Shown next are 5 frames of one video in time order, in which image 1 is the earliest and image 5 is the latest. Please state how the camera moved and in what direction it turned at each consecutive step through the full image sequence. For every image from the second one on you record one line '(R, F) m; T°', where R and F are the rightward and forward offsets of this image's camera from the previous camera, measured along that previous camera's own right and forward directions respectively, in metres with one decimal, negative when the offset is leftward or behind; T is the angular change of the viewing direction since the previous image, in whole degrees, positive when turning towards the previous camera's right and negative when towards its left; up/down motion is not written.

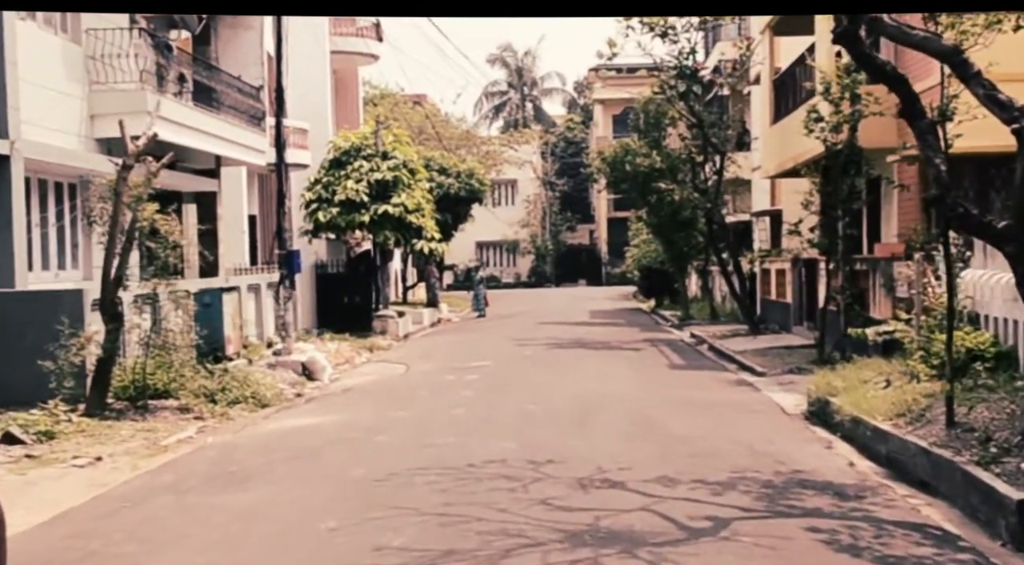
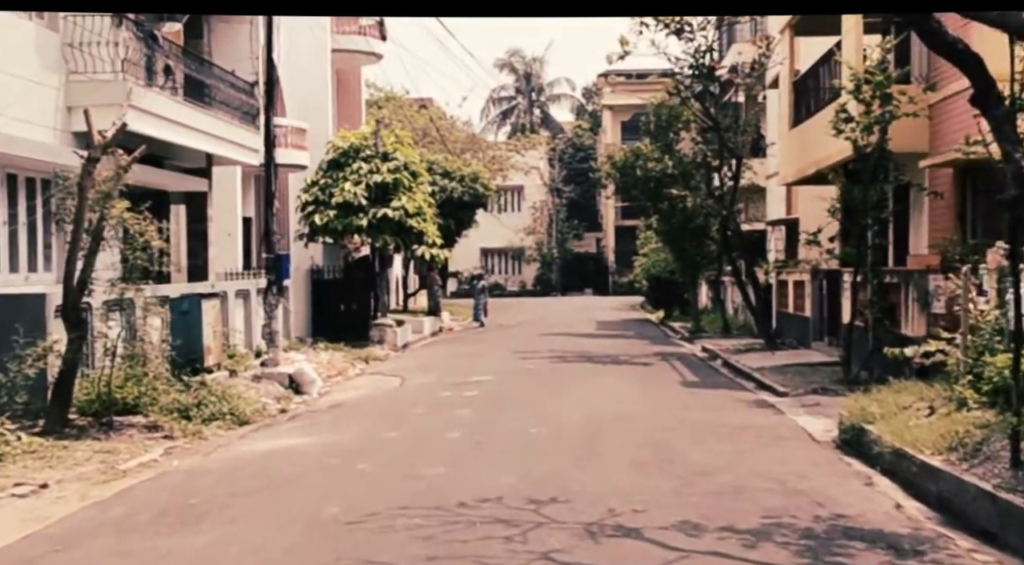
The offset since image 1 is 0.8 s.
(0.0, +1.3) m; 0°
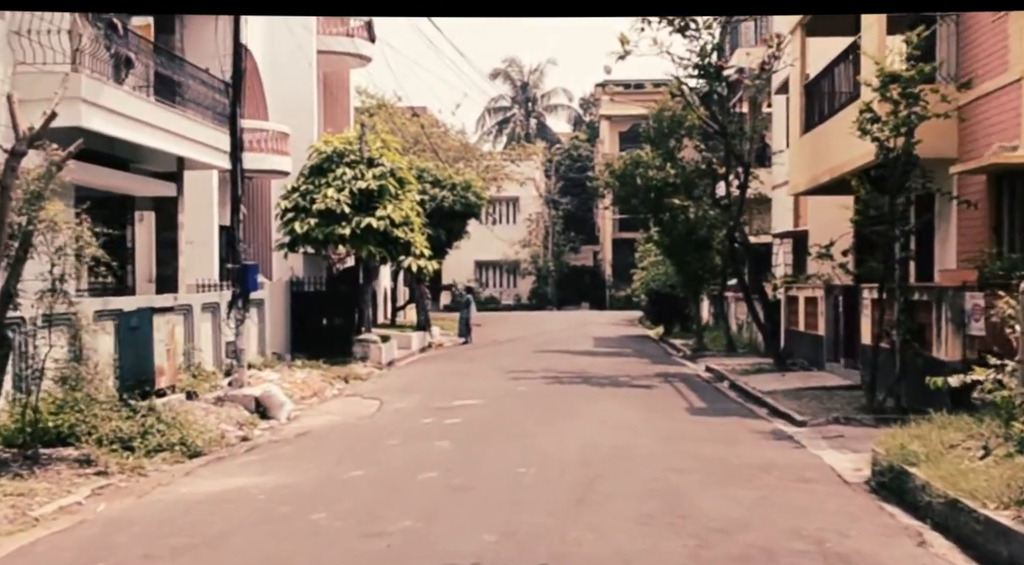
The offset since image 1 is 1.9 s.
(+0.1, +1.7) m; 0°
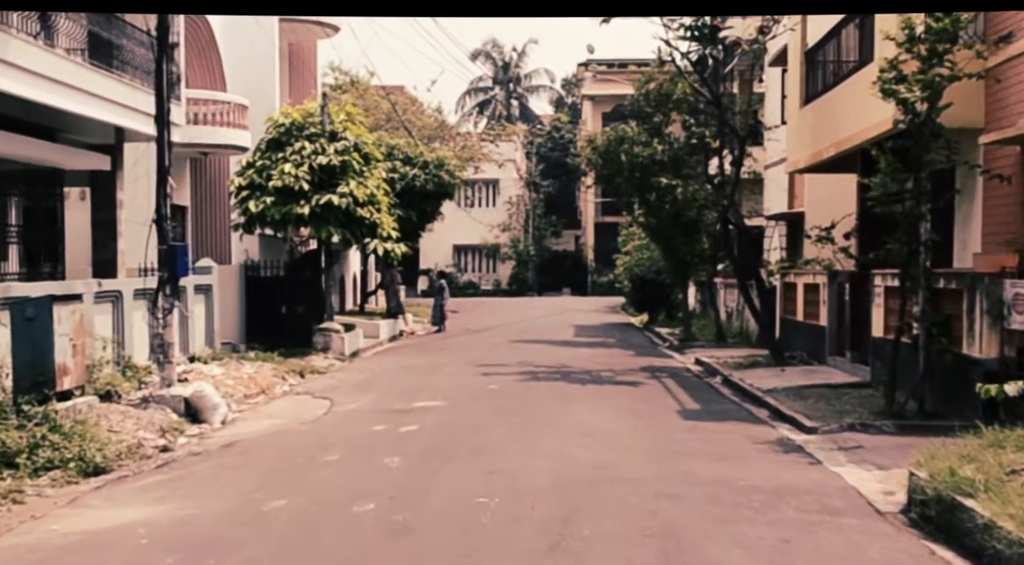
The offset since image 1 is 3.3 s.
(+0.2, +2.1) m; +1°
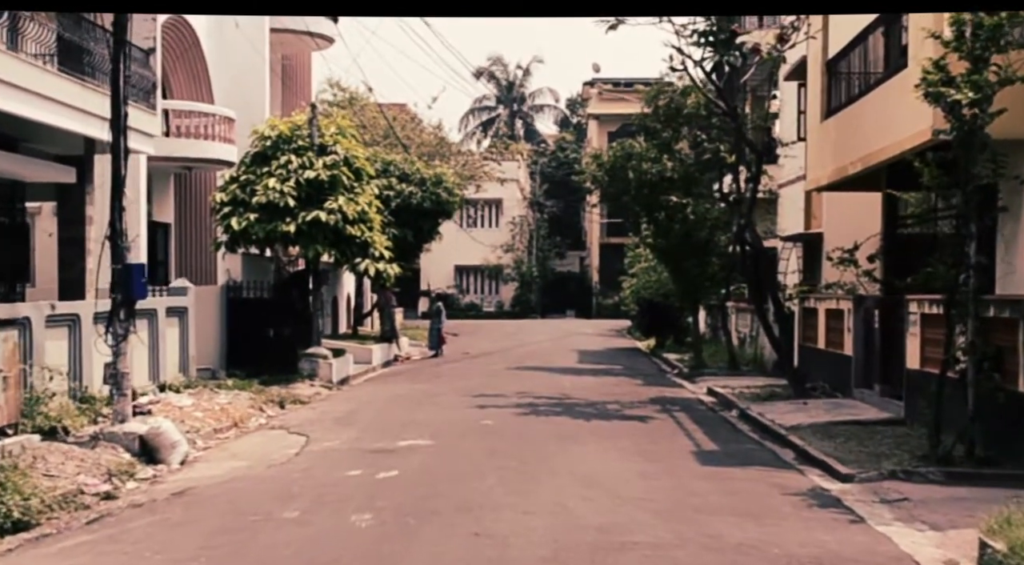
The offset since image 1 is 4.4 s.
(+0.1, +1.6) m; 0°
